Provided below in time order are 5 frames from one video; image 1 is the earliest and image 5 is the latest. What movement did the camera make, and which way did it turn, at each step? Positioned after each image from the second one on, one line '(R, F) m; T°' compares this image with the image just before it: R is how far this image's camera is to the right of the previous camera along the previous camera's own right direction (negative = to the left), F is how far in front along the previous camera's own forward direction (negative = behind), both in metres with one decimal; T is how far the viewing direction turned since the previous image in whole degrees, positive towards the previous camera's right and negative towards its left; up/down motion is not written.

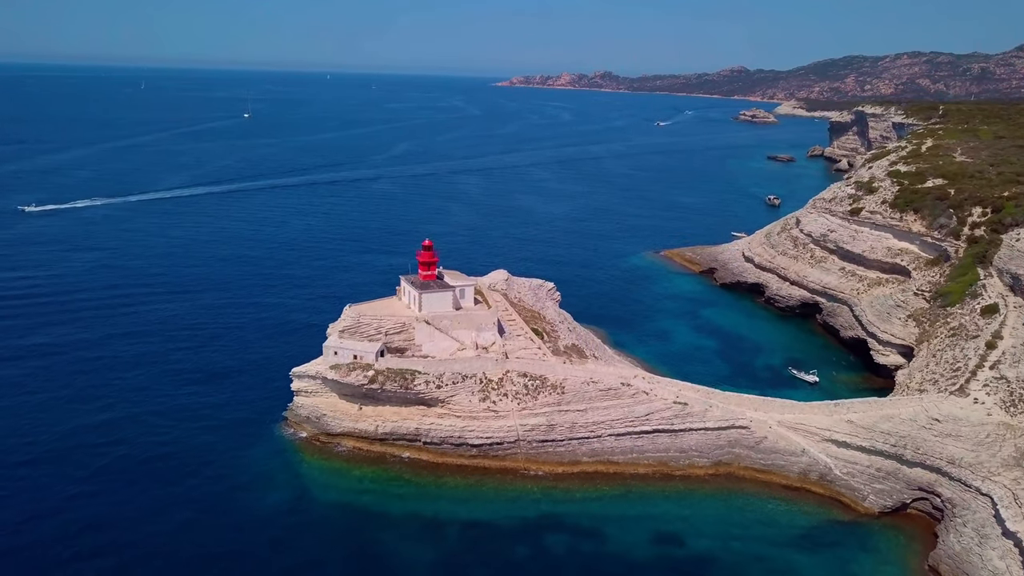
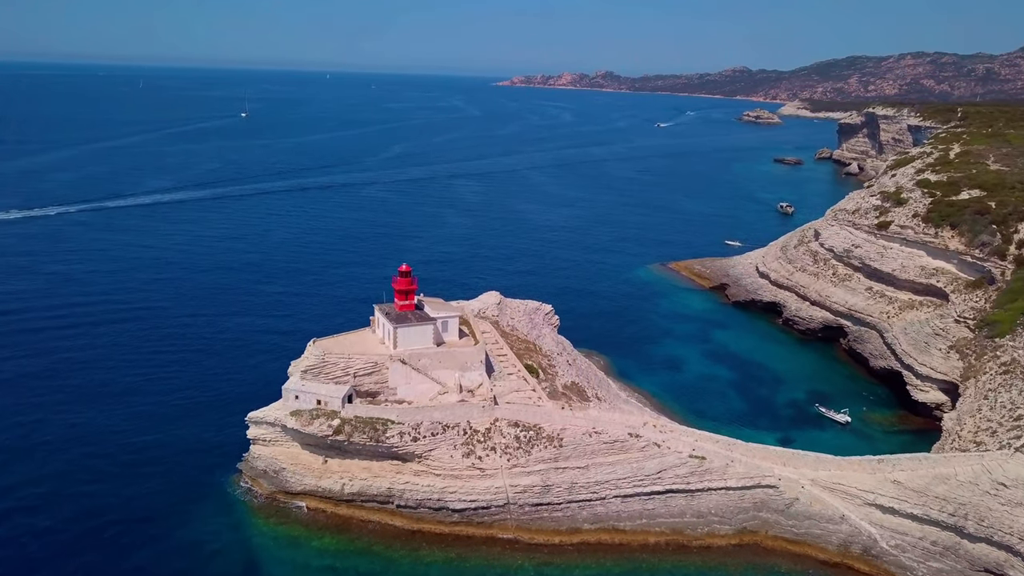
(+0.4, +3.7) m; 0°
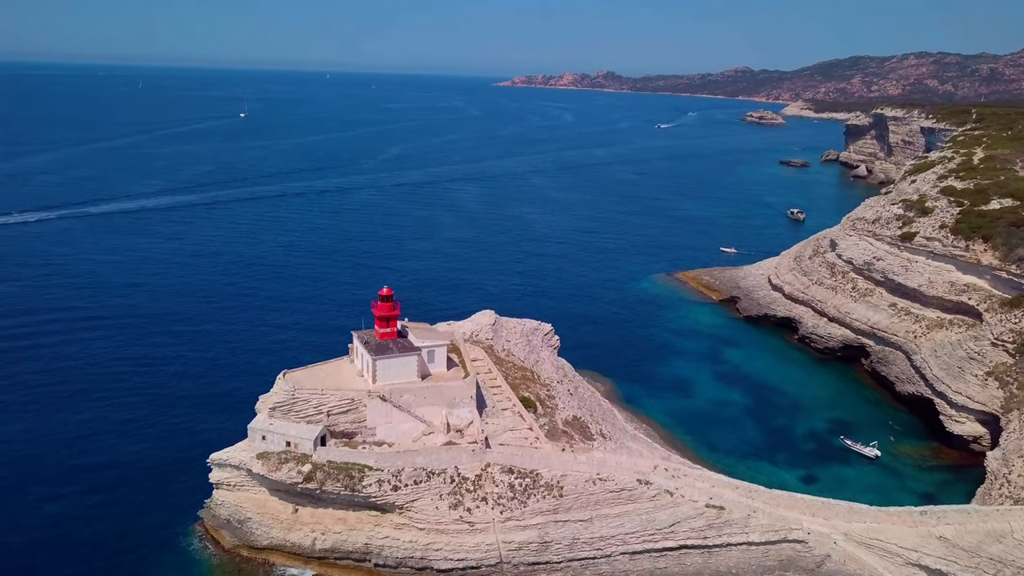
(+0.2, +2.6) m; 0°
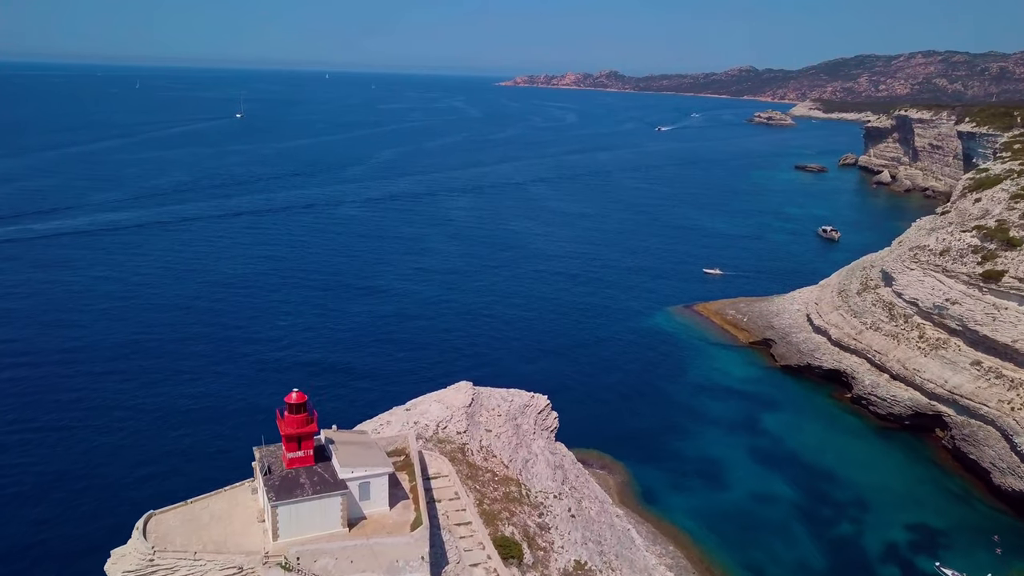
(+0.6, +6.9) m; 0°
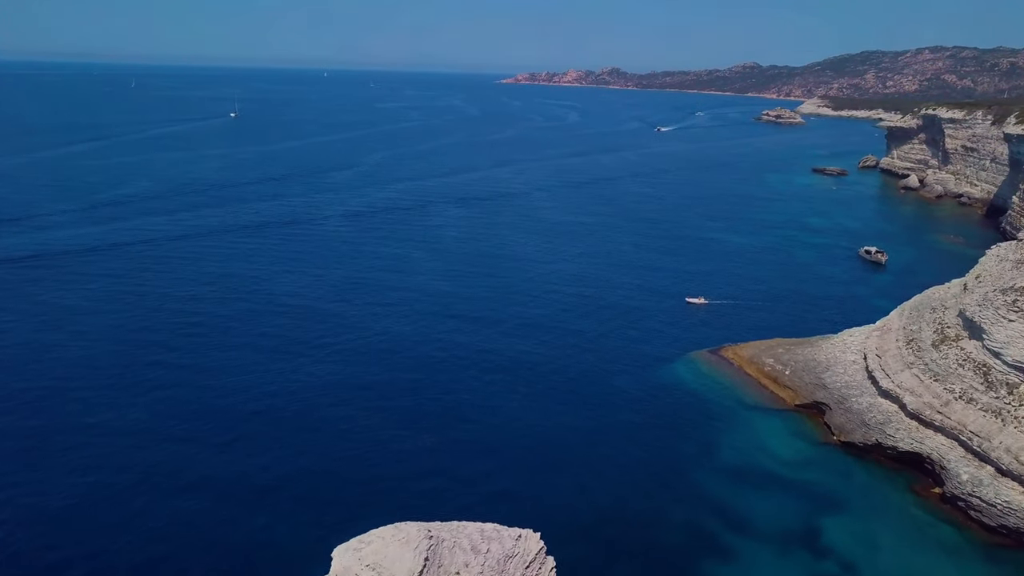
(+0.6, +7.2) m; 0°
